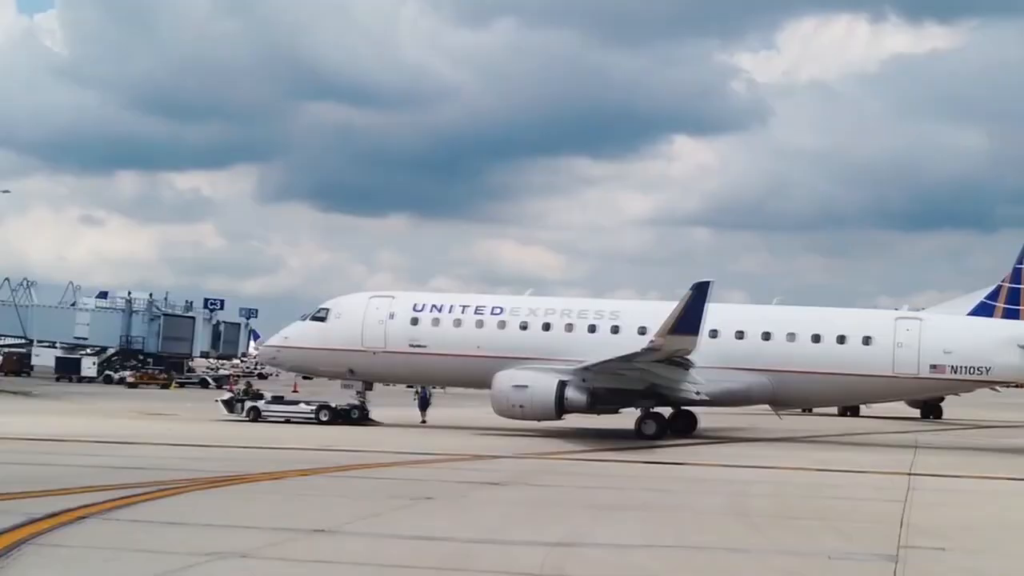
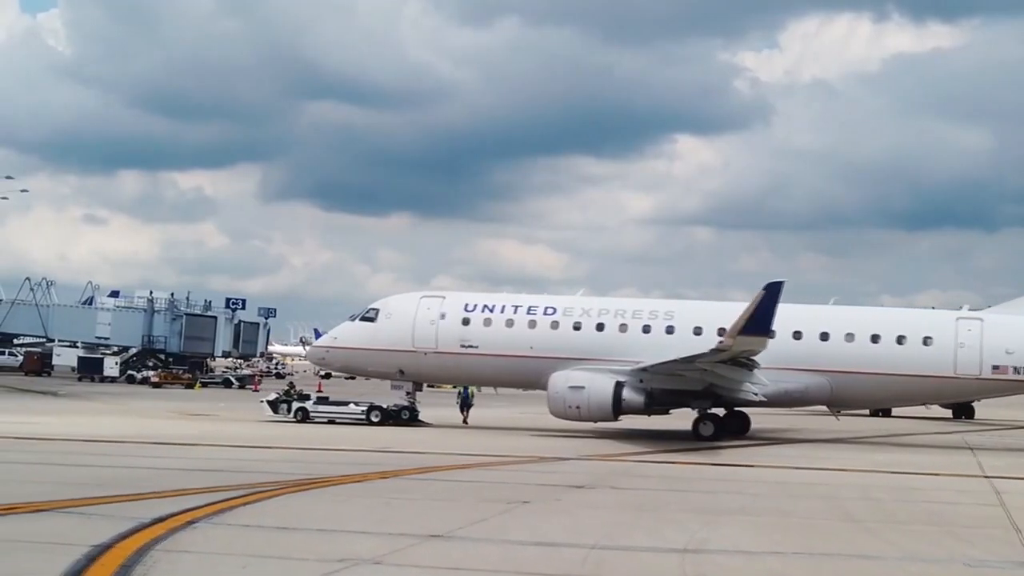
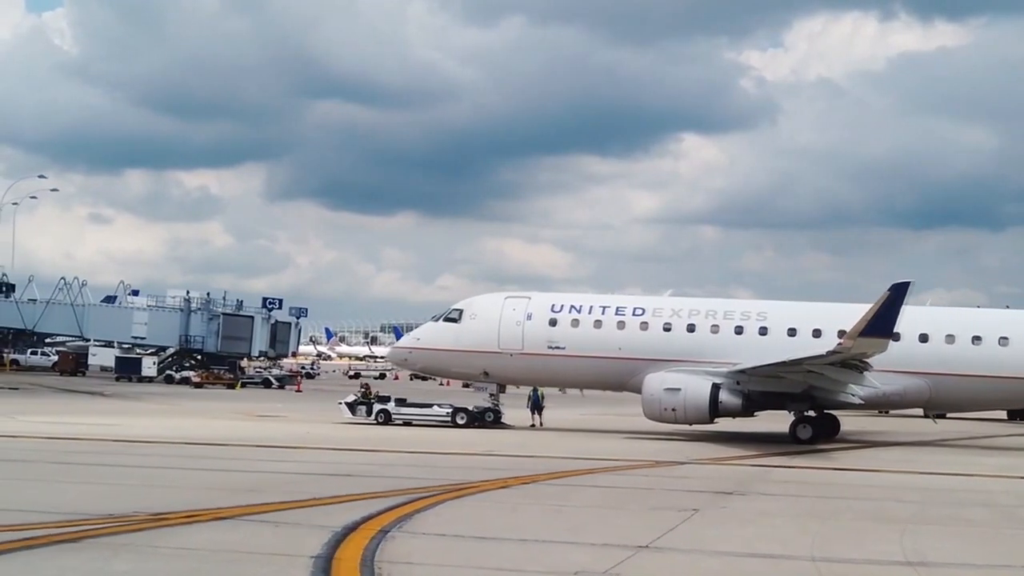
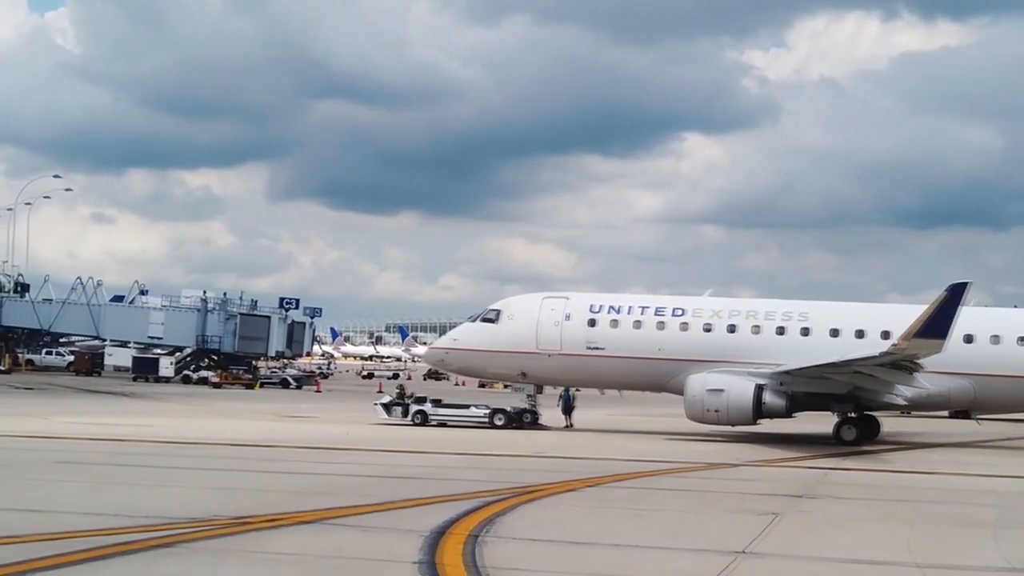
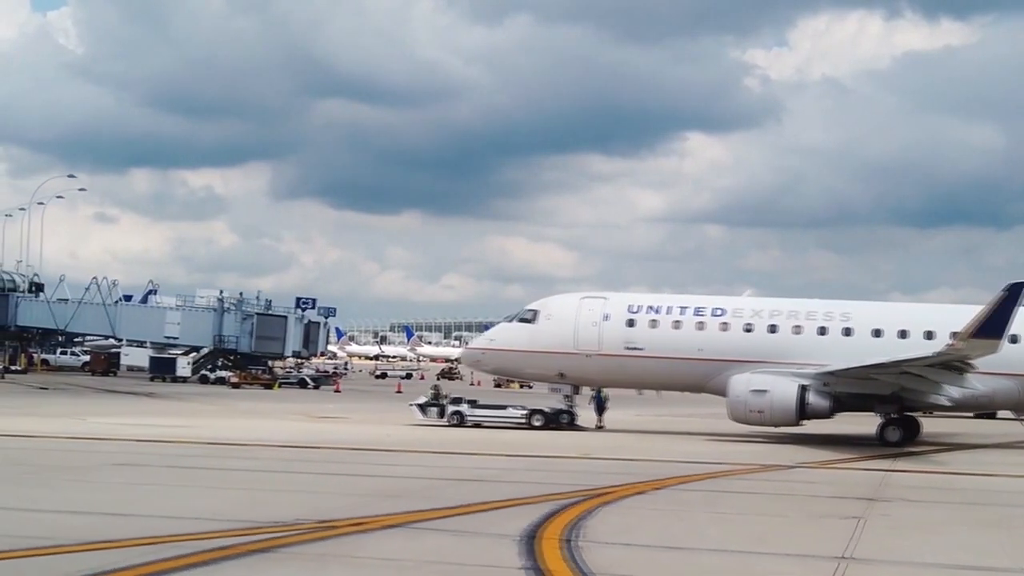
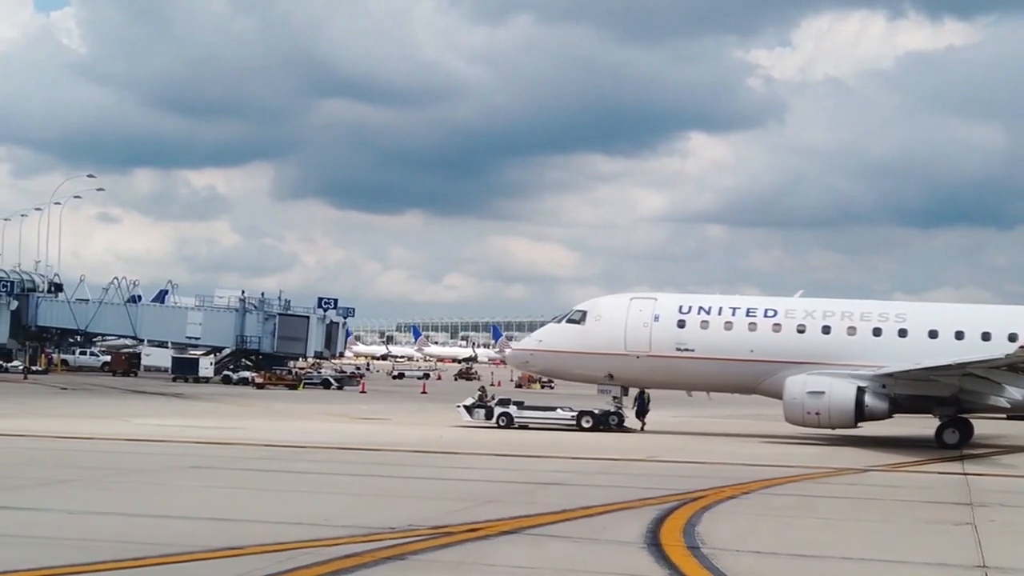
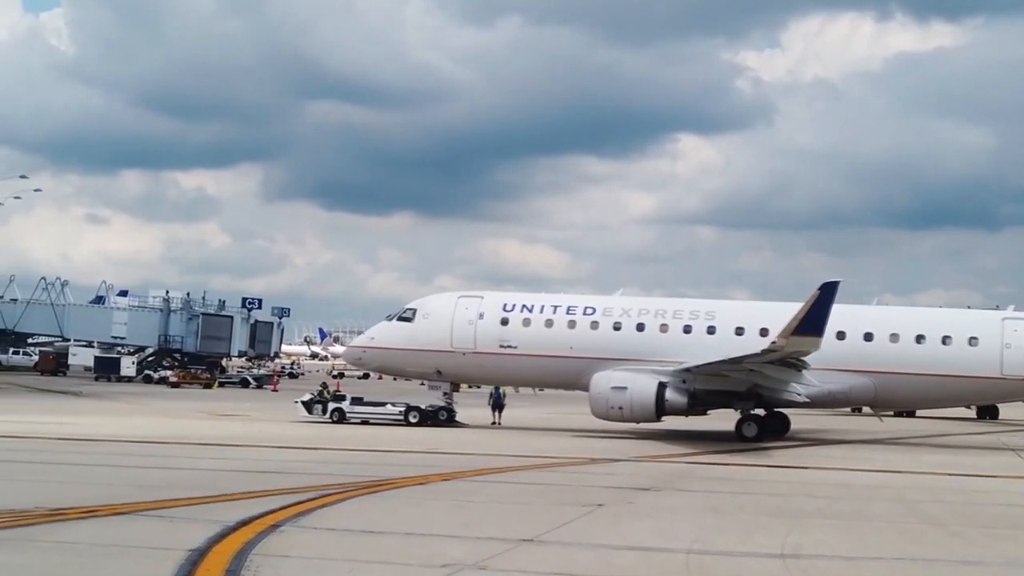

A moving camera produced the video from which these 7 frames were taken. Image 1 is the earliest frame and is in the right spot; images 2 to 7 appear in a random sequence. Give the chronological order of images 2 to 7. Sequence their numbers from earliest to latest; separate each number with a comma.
2, 7, 3, 4, 5, 6
